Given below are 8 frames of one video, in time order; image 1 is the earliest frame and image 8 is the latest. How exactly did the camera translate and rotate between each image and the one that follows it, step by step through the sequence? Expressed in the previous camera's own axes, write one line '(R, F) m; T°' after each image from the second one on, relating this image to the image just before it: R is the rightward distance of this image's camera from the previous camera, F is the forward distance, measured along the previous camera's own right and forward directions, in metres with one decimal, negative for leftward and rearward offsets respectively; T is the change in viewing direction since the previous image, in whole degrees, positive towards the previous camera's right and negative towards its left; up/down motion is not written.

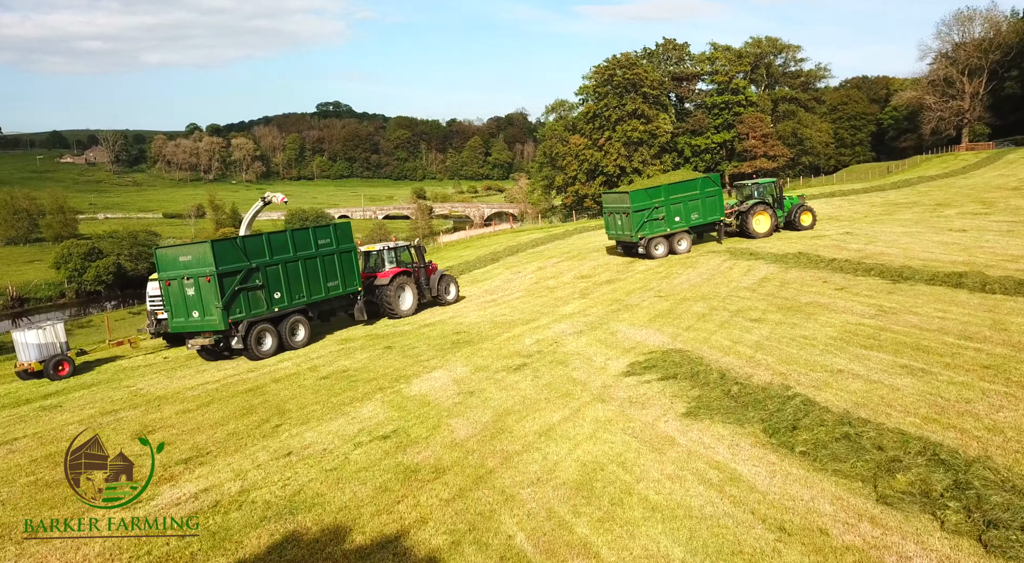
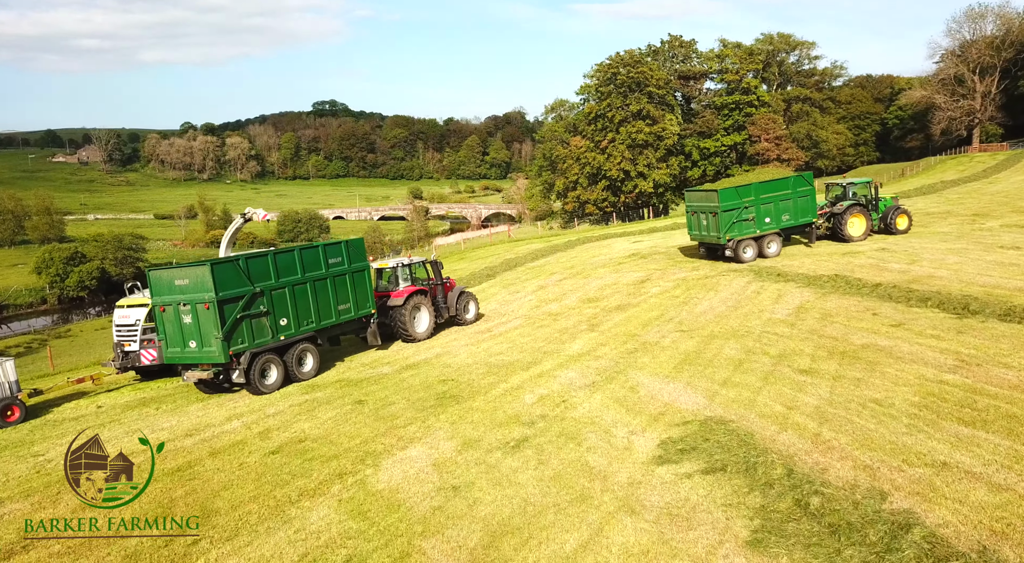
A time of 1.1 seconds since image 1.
(0.0, +2.5) m; 0°
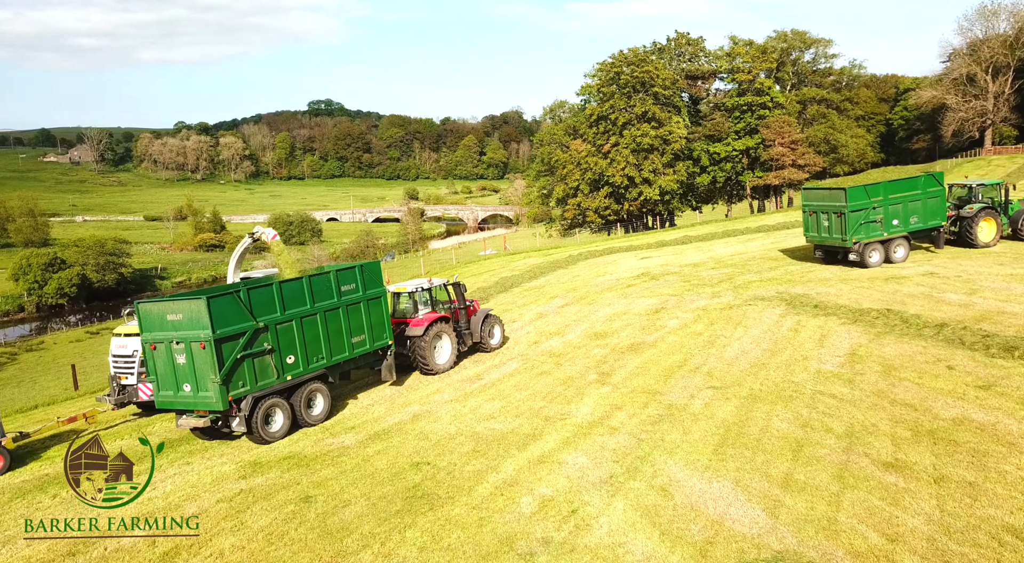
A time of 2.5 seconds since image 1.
(+0.1, +2.8) m; 0°
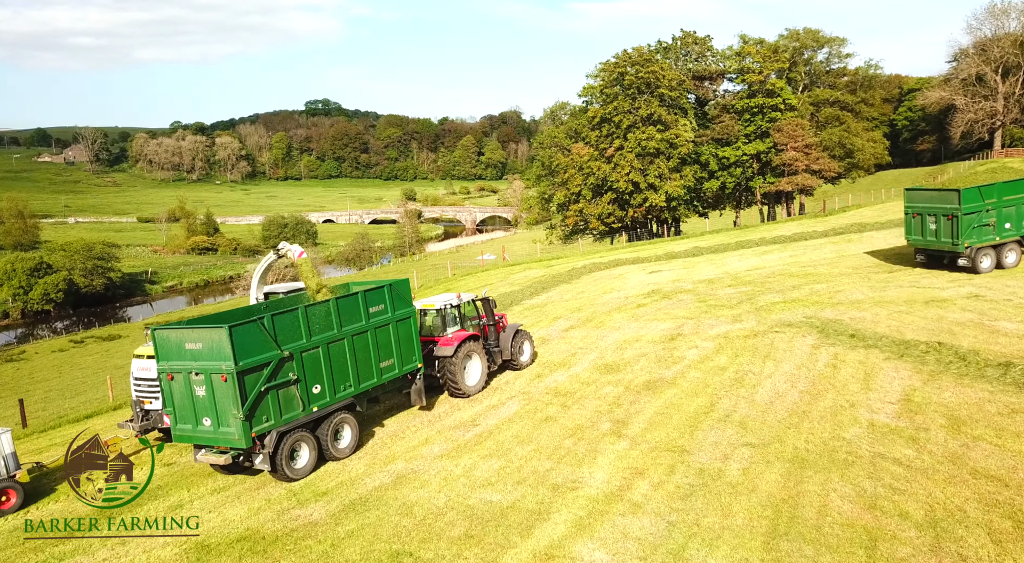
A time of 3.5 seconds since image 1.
(0.0, +1.9) m; 0°
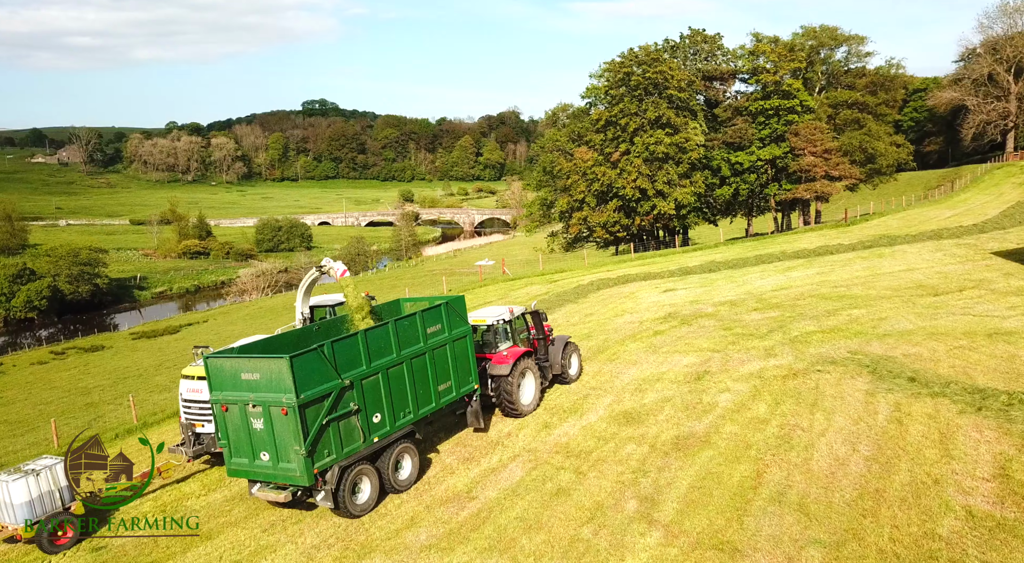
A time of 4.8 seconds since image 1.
(-0.1, +2.2) m; 0°
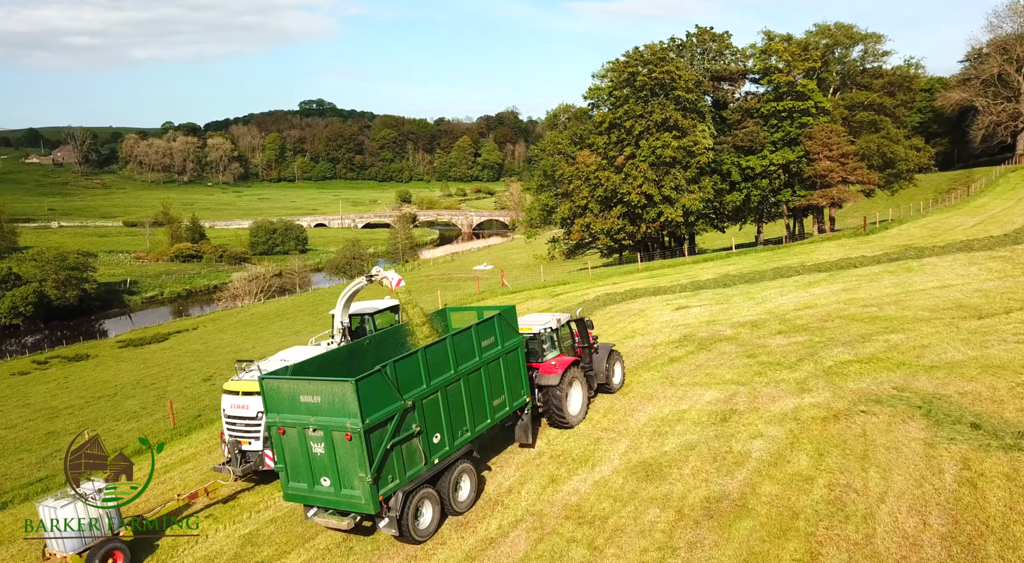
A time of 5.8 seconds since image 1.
(-0.1, +1.8) m; 0°
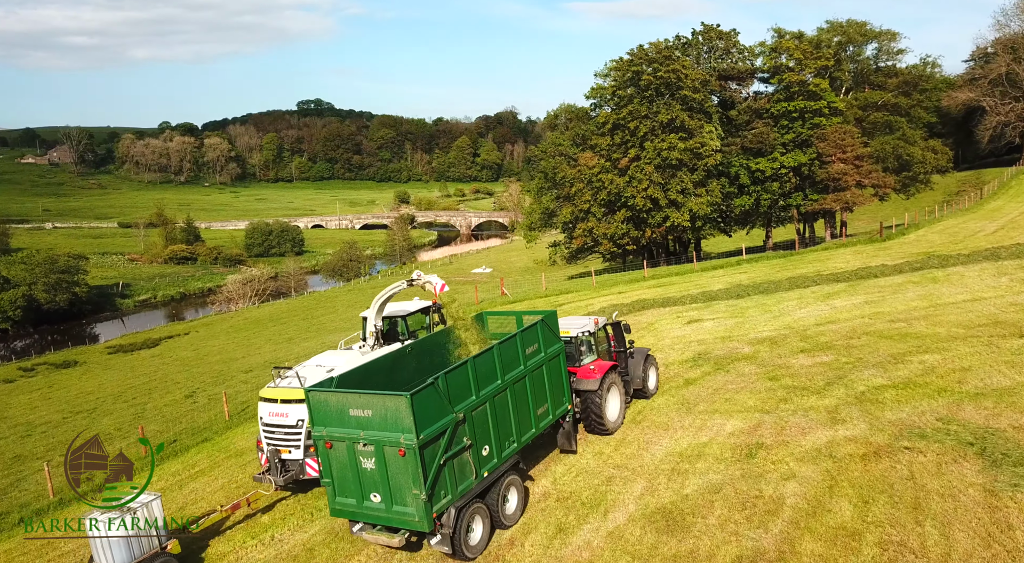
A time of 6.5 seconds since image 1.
(-0.1, +1.4) m; 0°
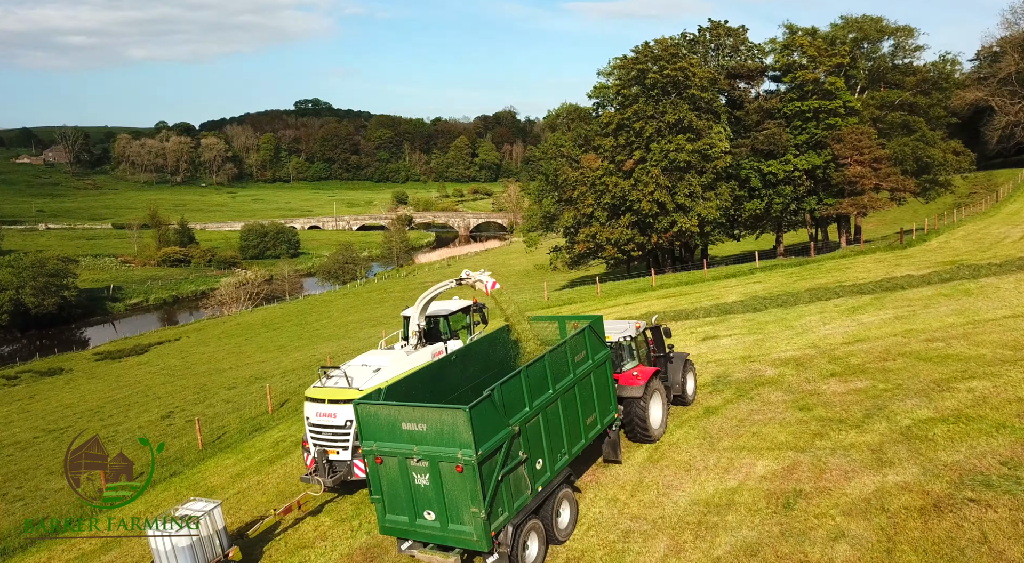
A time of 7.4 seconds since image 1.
(-0.1, +1.6) m; 0°
